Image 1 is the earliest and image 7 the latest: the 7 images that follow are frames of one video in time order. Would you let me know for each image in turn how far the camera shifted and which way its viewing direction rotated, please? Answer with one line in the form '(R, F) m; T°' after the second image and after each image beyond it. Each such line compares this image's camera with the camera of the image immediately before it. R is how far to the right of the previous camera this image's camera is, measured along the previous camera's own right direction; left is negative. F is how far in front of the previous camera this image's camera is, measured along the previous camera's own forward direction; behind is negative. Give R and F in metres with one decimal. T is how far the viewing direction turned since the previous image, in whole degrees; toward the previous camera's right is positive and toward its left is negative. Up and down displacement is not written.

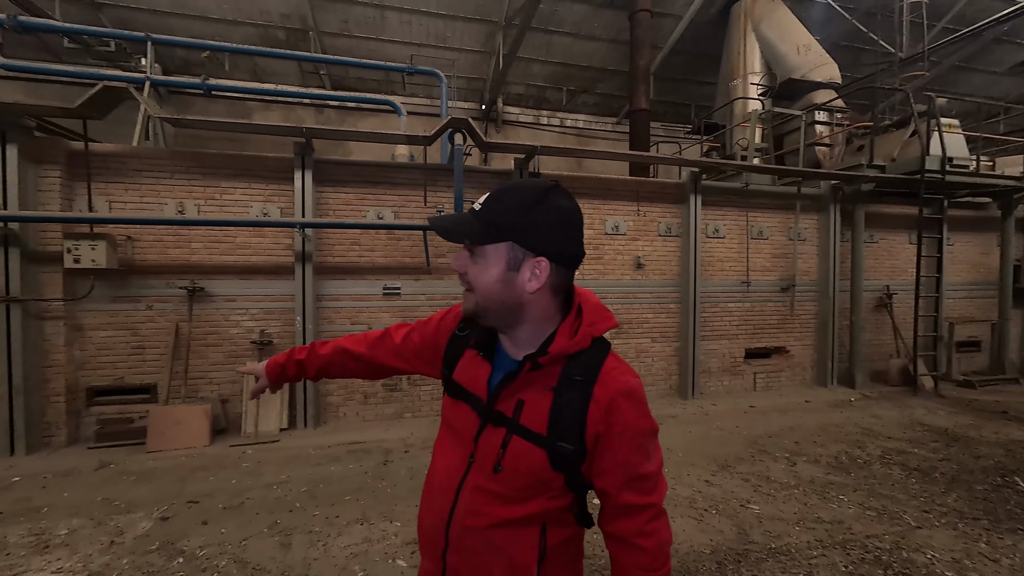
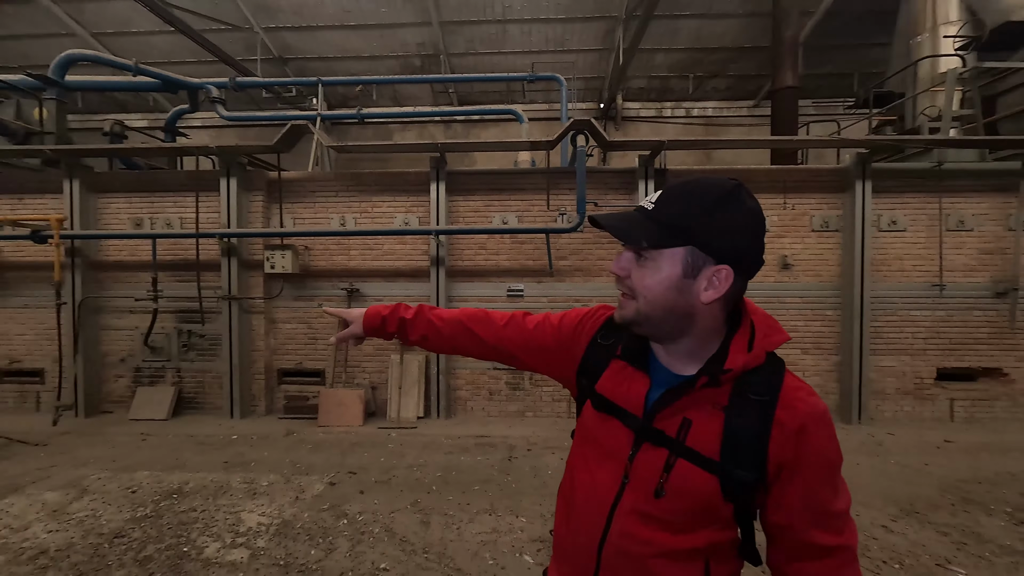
(-0.1, 0.0) m; -16°
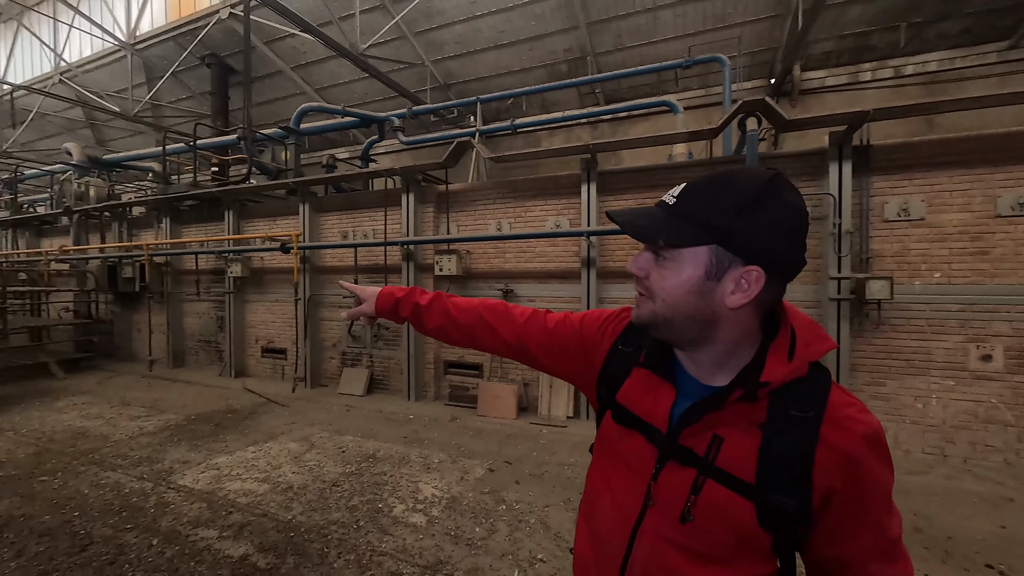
(-0.1, 0.0) m; -20°
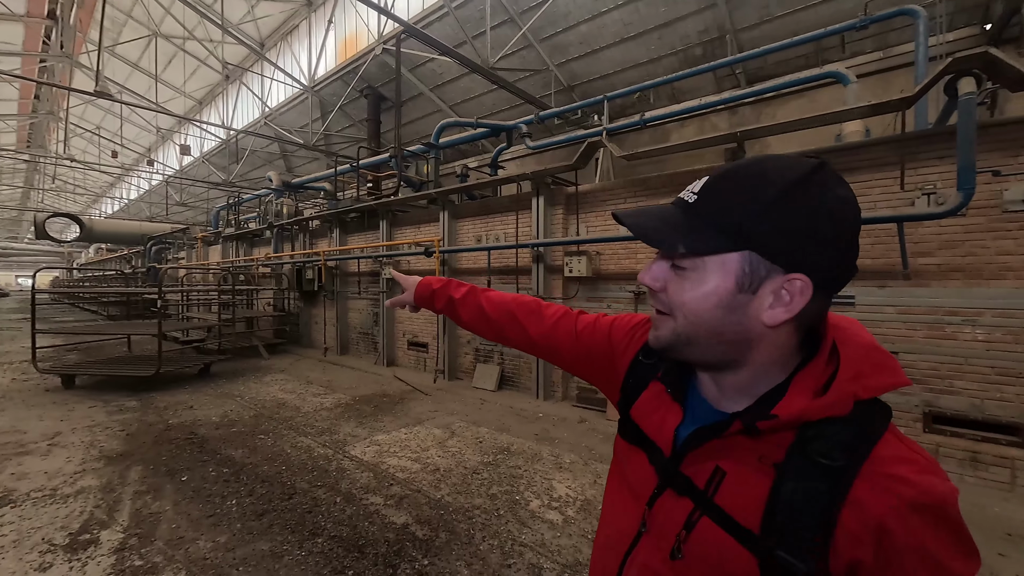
(-0.1, 0.0) m; -16°
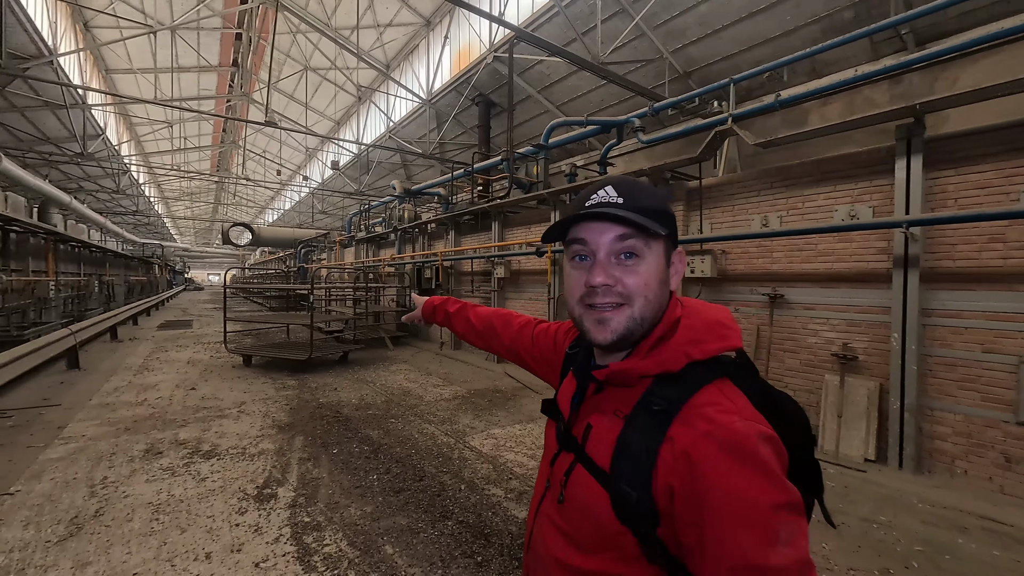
(-0.1, 0.0) m; -14°
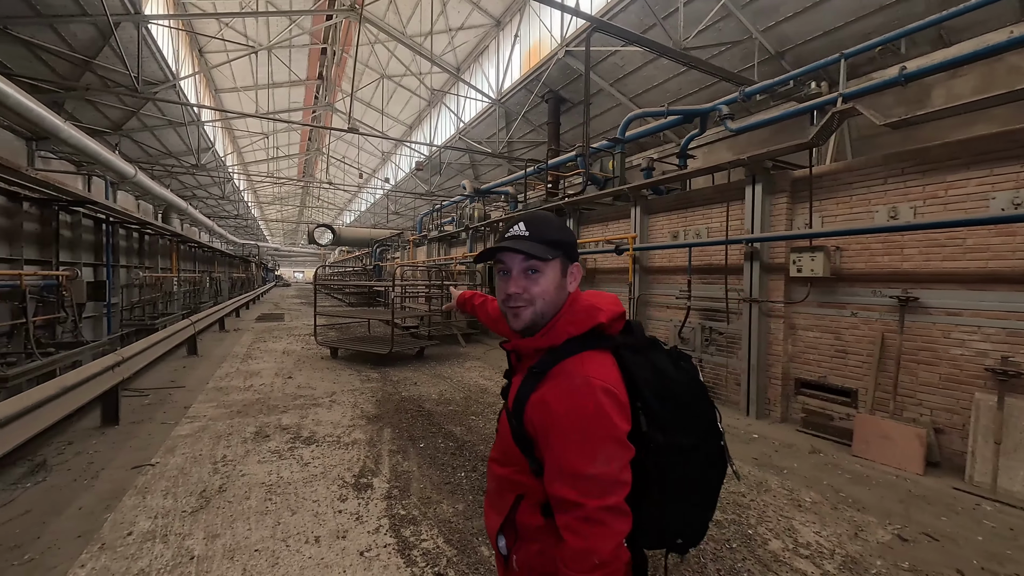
(-0.2, +0.1) m; -8°
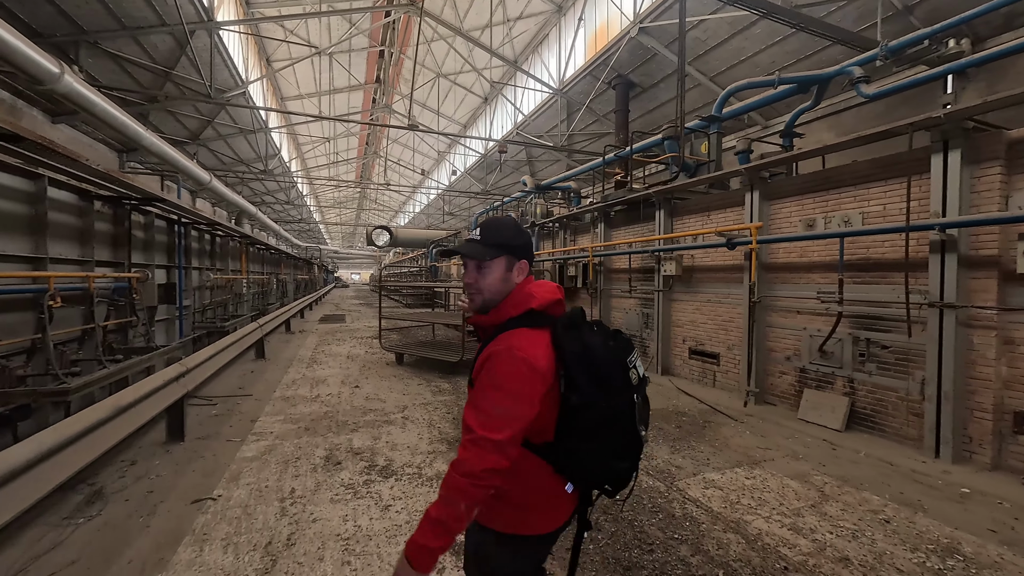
(-0.5, +0.7) m; -7°
